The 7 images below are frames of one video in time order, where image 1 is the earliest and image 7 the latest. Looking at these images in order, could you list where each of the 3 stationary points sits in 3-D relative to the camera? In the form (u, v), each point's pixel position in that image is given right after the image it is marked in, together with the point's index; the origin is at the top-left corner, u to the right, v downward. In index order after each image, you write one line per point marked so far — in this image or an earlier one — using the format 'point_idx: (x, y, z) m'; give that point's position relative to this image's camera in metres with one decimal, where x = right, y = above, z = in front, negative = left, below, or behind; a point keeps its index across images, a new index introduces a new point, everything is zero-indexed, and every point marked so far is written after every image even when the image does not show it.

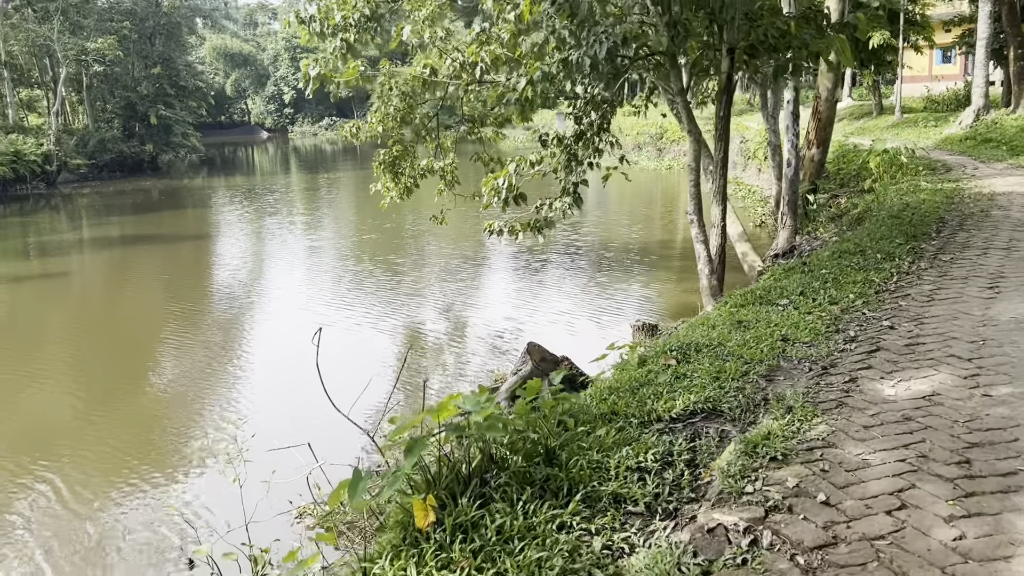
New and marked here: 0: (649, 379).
0: (+0.6, -0.4, +3.7) m
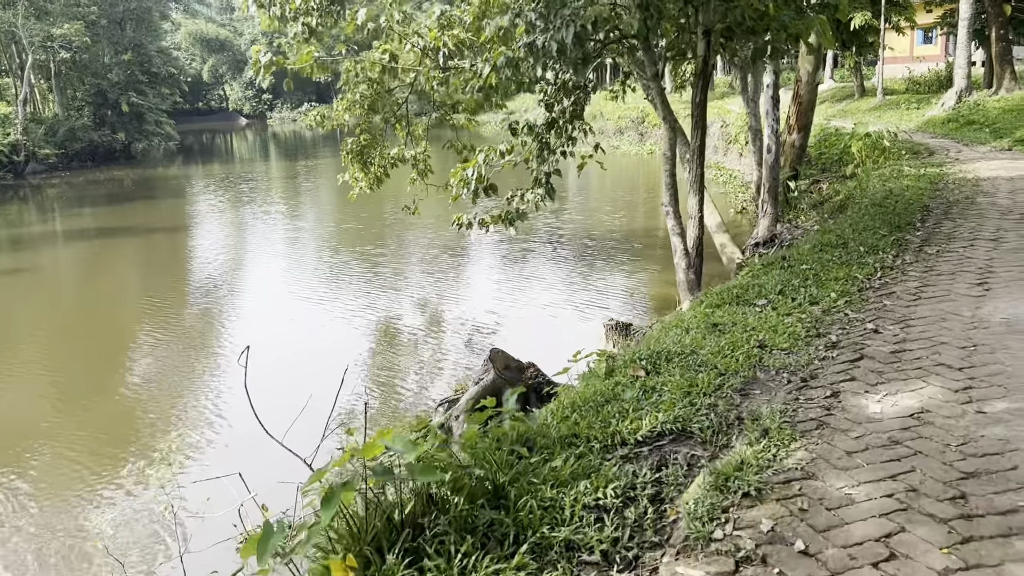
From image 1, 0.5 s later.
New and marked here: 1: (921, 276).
0: (+0.4, -0.4, +3.4) m
1: (+2.3, +0.1, +4.8) m
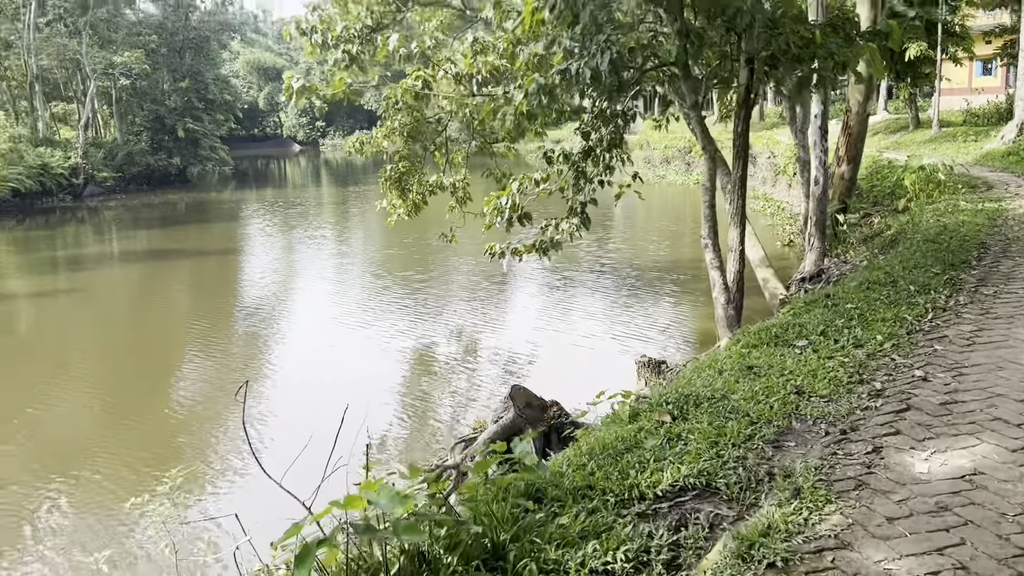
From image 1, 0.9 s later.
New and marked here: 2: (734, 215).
0: (+0.5, -0.6, +3.2) m
1: (+2.4, -0.2, +4.5) m
2: (+1.7, +0.6, +6.7) m
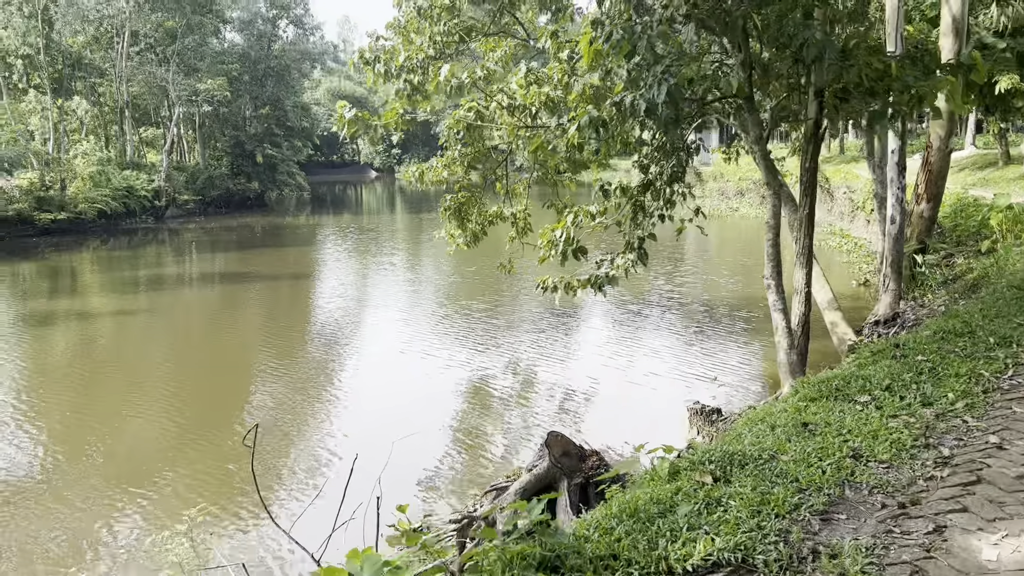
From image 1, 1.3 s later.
0: (+0.6, -0.8, +3.0) m
1: (+2.6, -0.4, +4.1) m
2: (+2.1, +0.2, +6.3) m
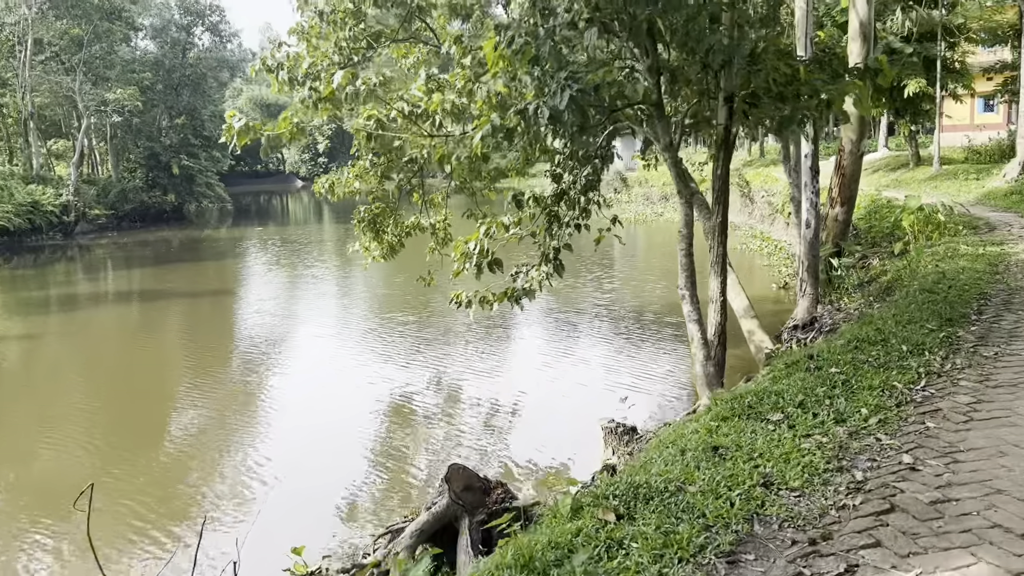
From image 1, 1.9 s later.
0: (+0.2, -0.8, +2.7) m
1: (+2.2, -0.5, +4.0) m
2: (+1.5, +0.2, +6.2) m
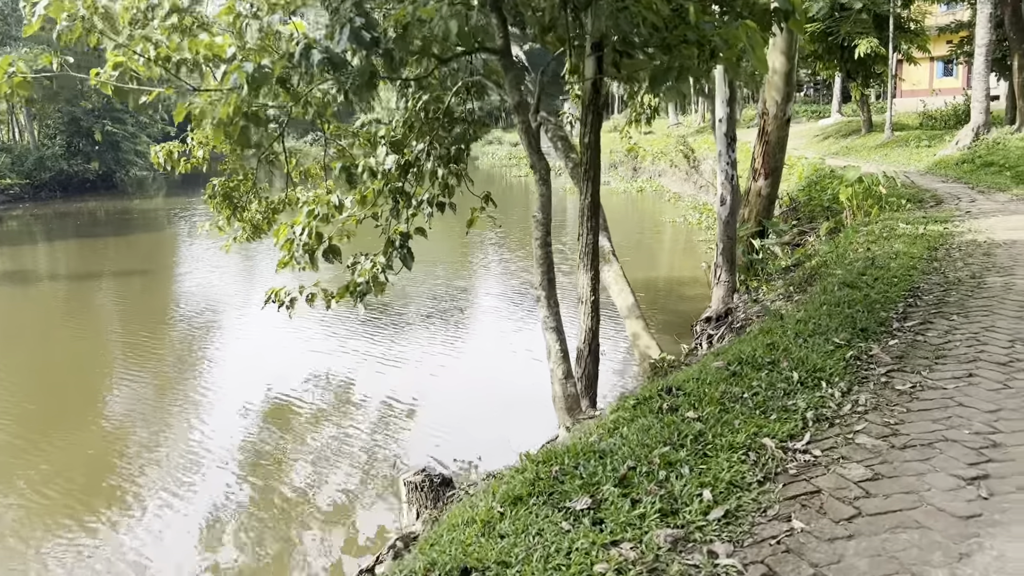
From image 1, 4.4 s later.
0: (-0.7, -1.0, +1.5) m
1: (+1.2, -0.5, +2.8) m
2: (+0.4, +0.2, +5.0) m
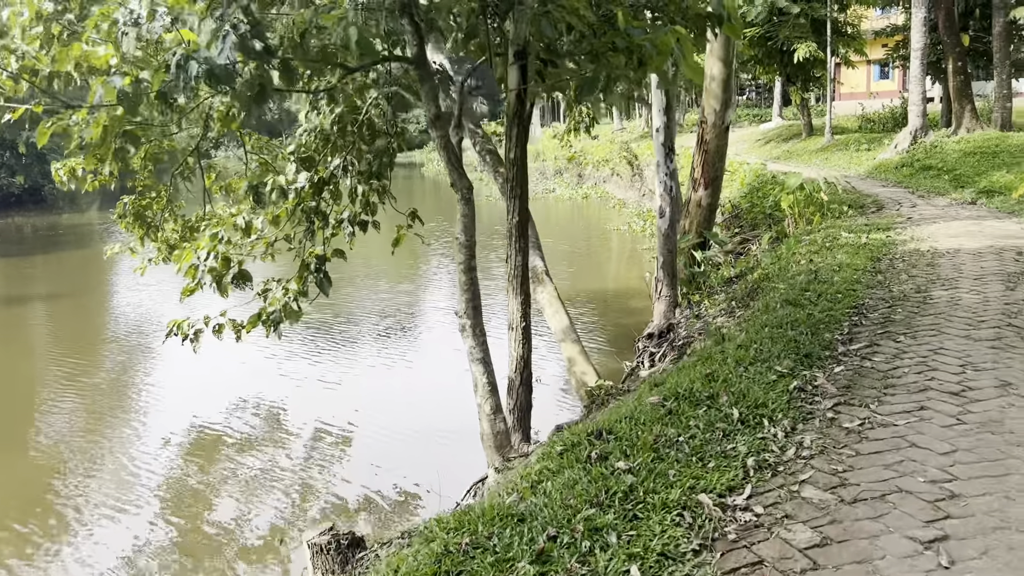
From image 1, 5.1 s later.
0: (-0.9, -1.1, +1.1) m
1: (+0.9, -0.6, +2.5) m
2: (0.0, +0.1, +4.6) m
